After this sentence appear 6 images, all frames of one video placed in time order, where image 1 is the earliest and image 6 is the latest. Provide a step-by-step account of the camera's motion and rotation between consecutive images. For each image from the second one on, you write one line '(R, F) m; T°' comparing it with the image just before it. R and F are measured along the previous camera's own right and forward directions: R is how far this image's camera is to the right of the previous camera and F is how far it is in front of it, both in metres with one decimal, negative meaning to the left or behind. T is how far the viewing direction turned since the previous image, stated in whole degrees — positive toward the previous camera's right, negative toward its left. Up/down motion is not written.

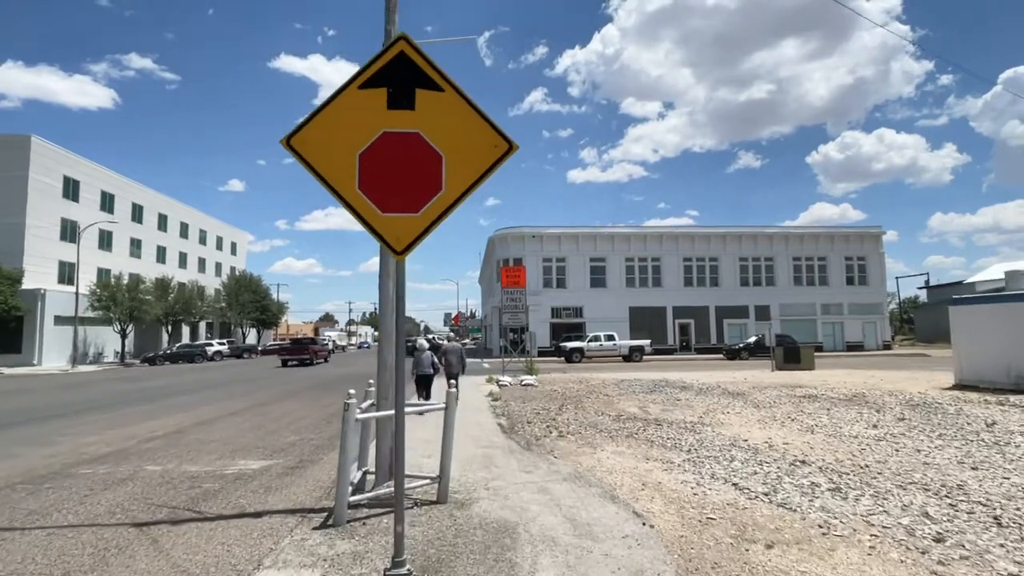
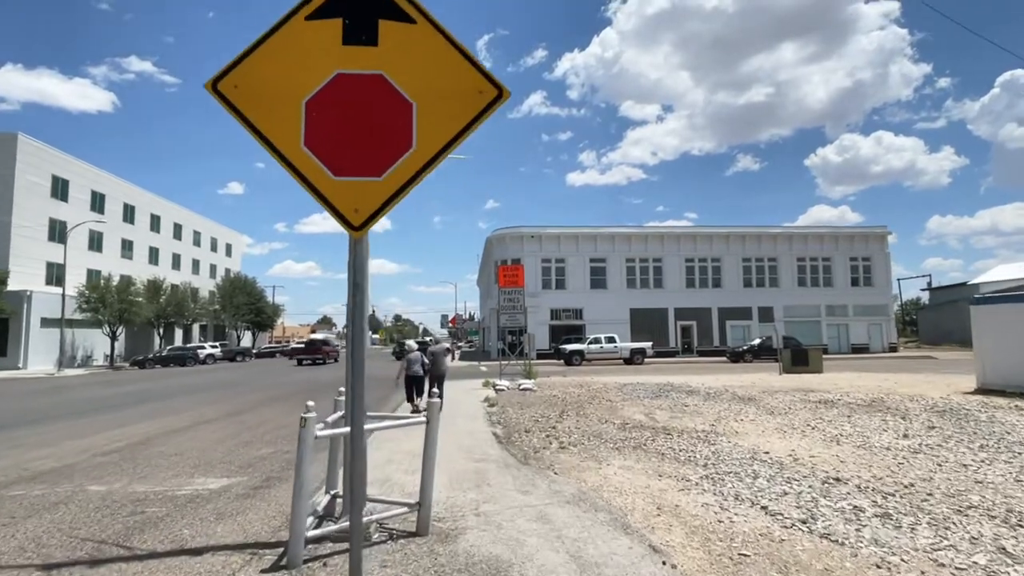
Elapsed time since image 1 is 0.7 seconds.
(+0.1, +1.0) m; 0°
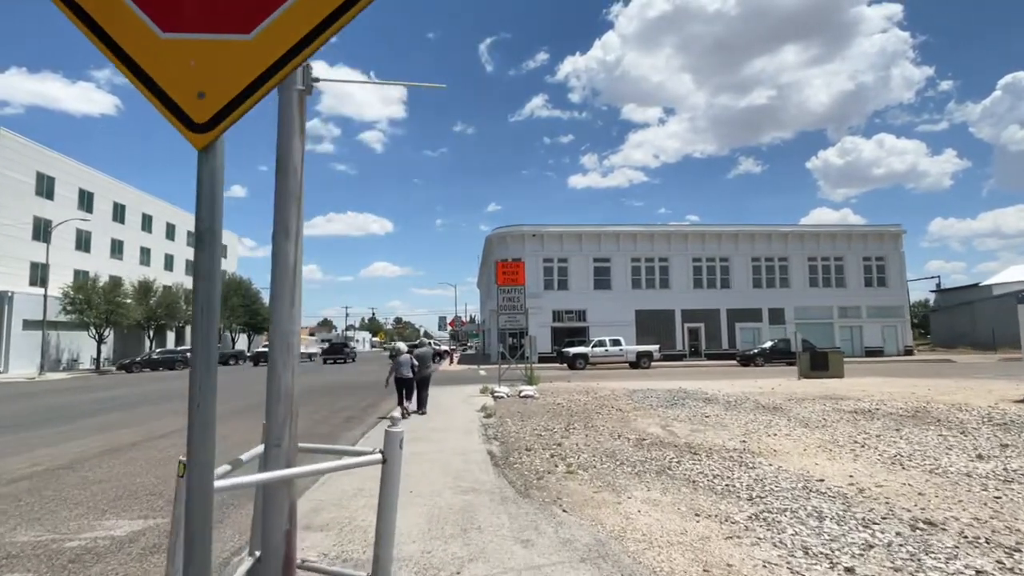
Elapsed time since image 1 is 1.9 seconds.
(+0.1, +1.7) m; 0°
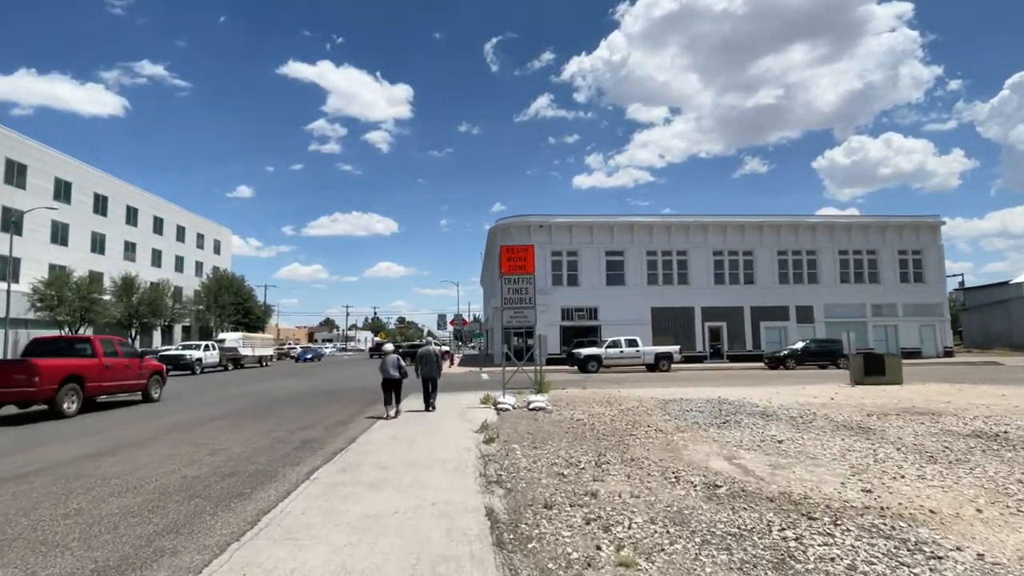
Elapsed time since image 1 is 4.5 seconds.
(-0.1, +3.4) m; -1°
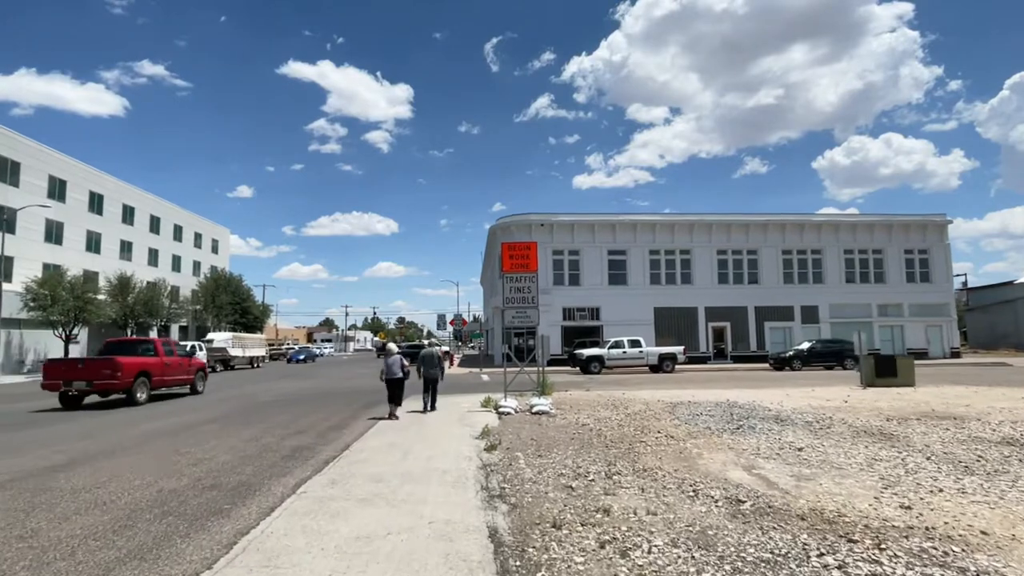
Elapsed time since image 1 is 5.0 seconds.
(-0.1, +0.6) m; 0°
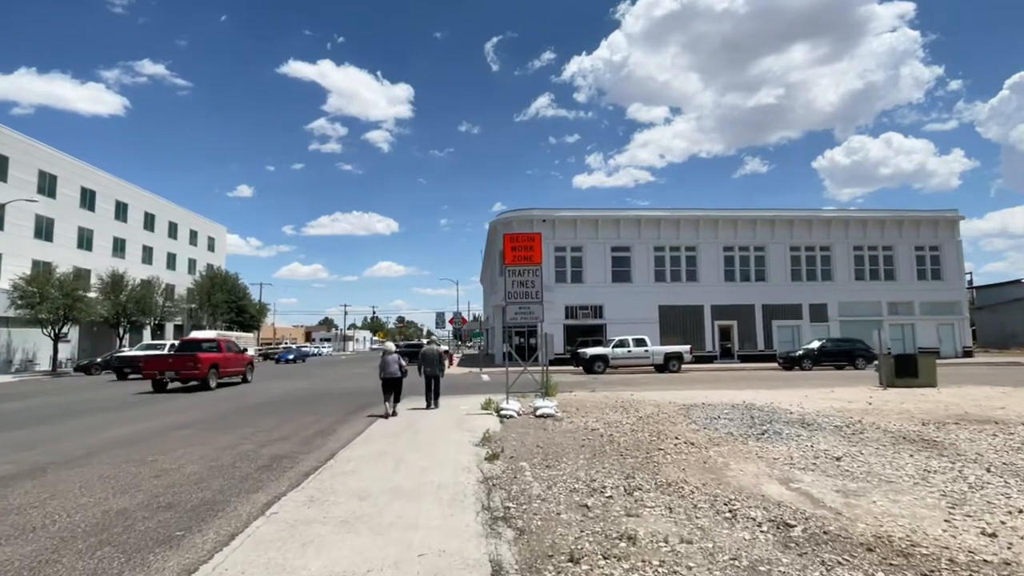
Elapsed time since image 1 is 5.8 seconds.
(-0.1, +1.1) m; 0°
